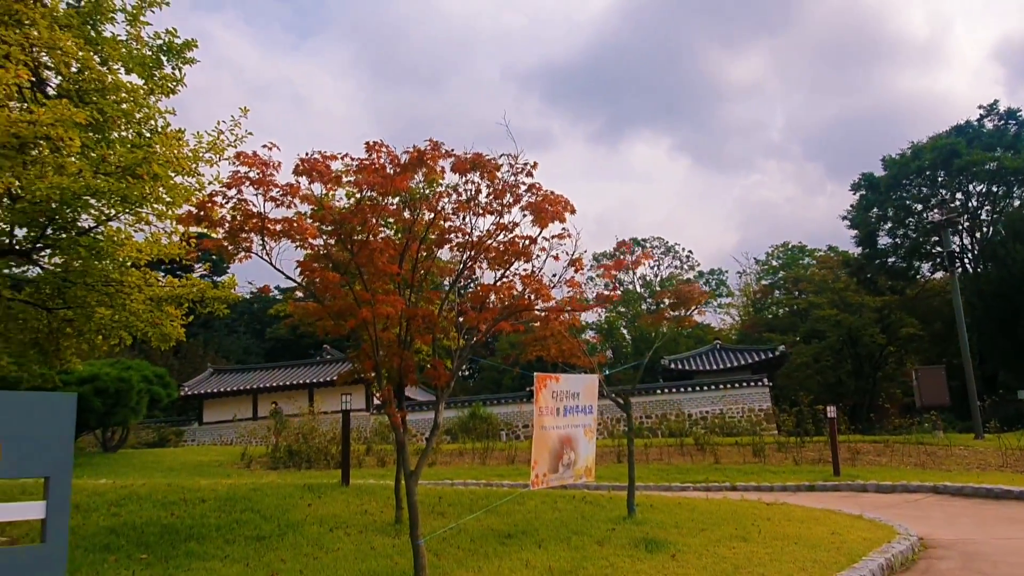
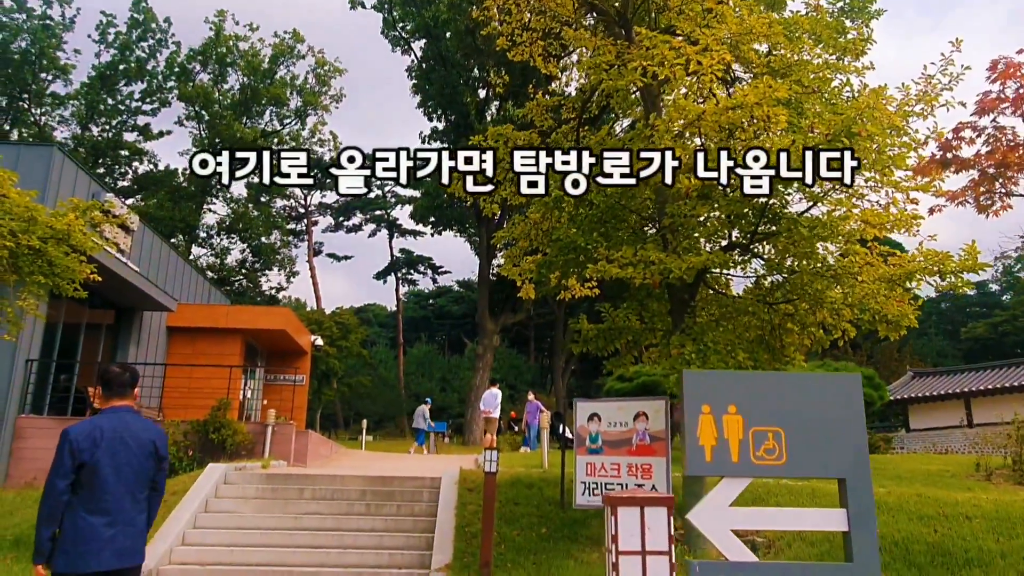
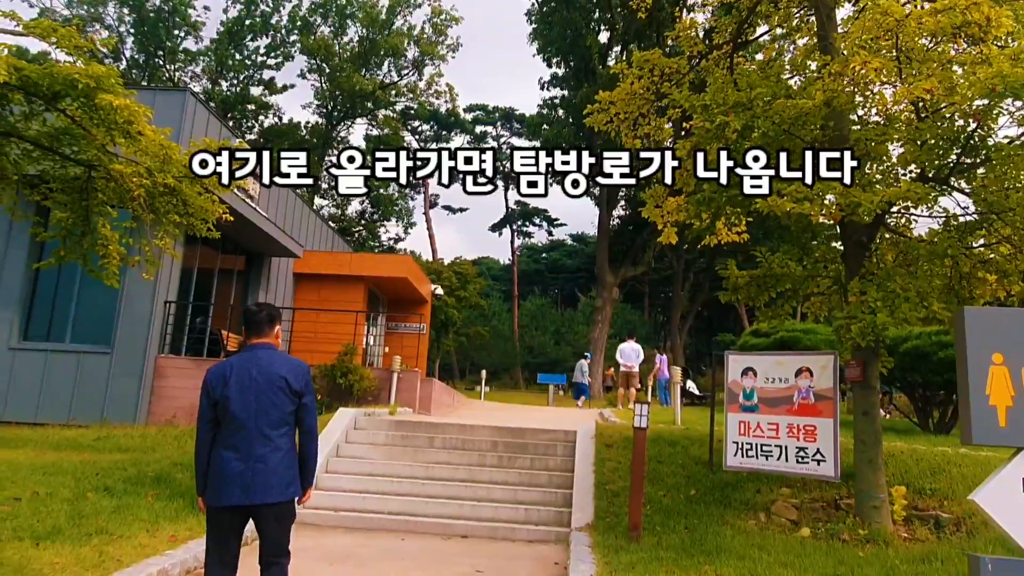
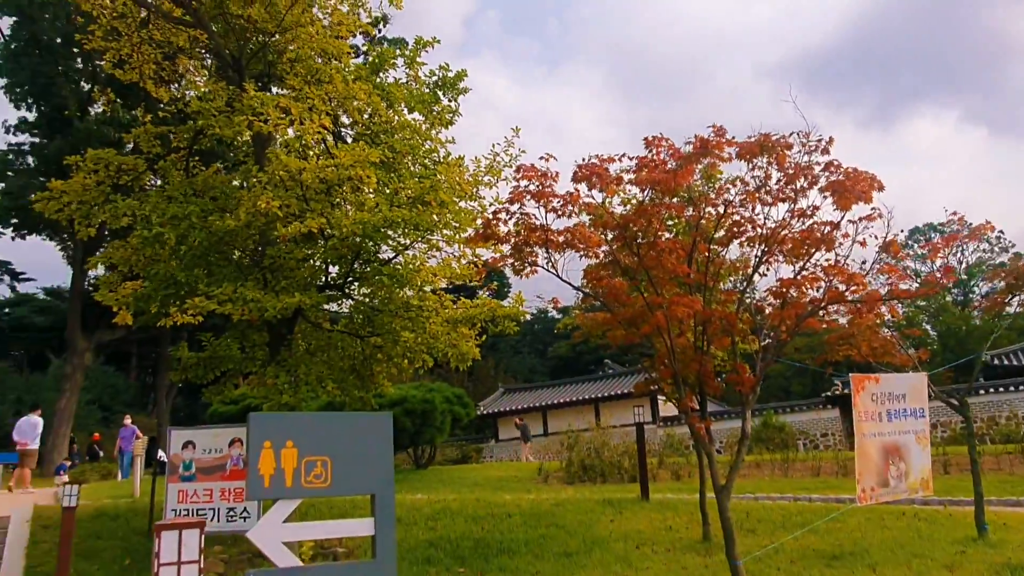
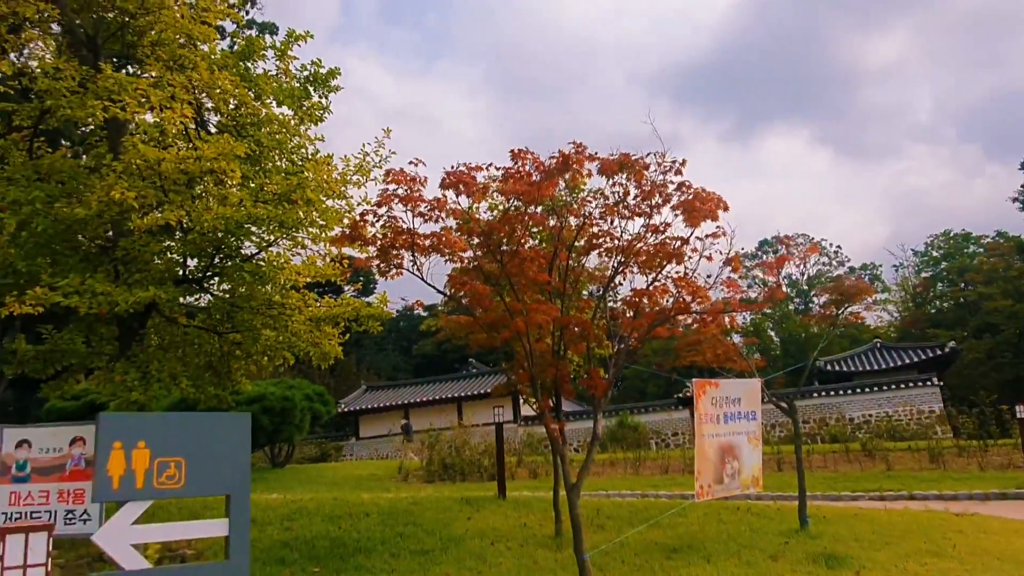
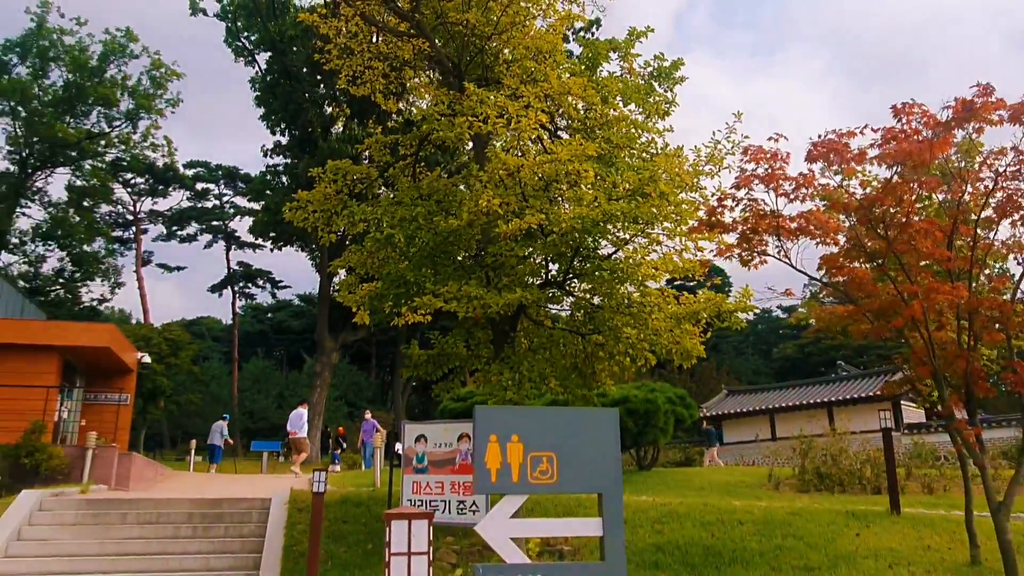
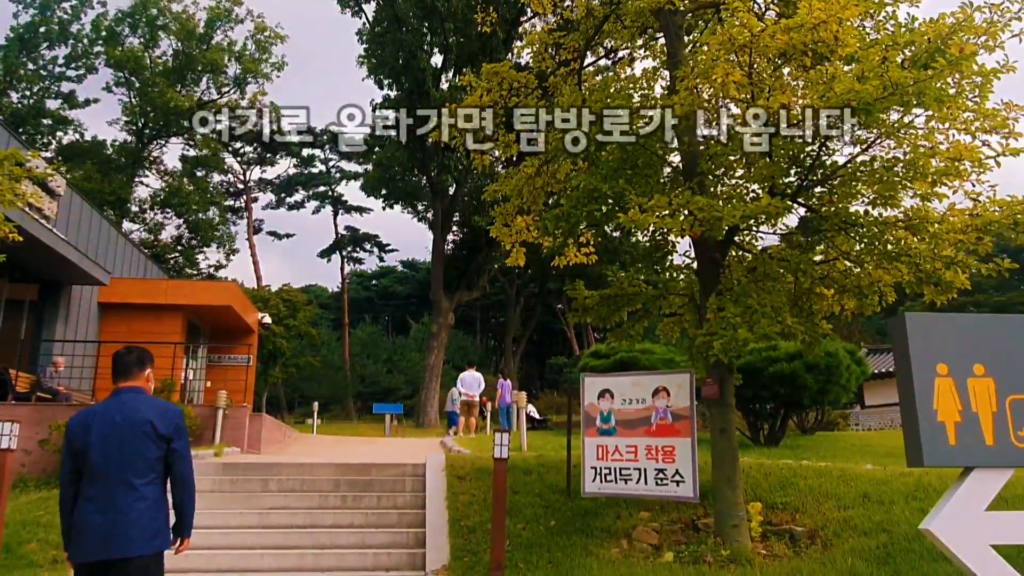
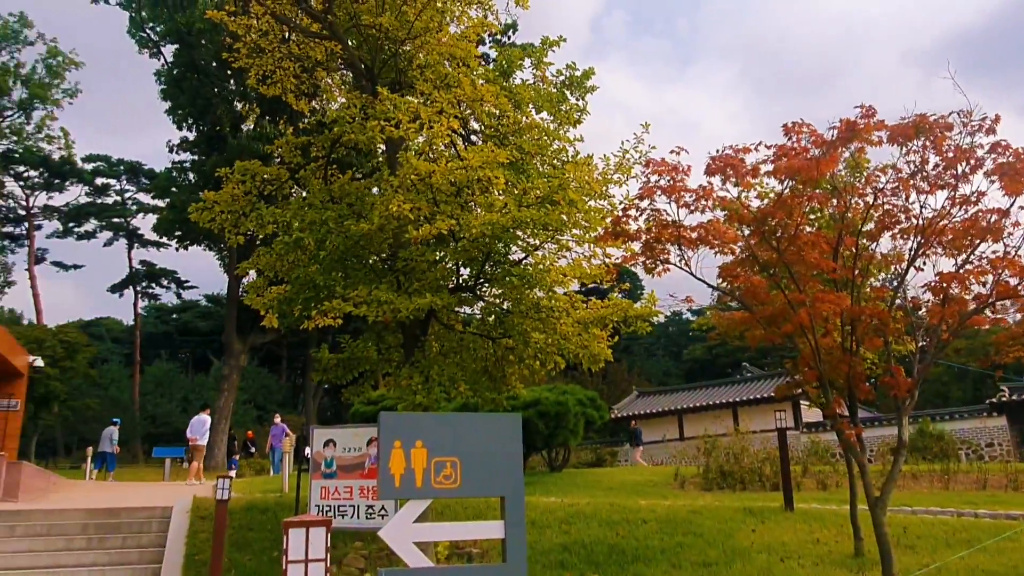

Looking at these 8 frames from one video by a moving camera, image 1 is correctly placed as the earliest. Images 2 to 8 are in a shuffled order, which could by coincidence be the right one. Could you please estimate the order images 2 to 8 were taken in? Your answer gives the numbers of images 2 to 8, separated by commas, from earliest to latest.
5, 4, 8, 6, 2, 3, 7
